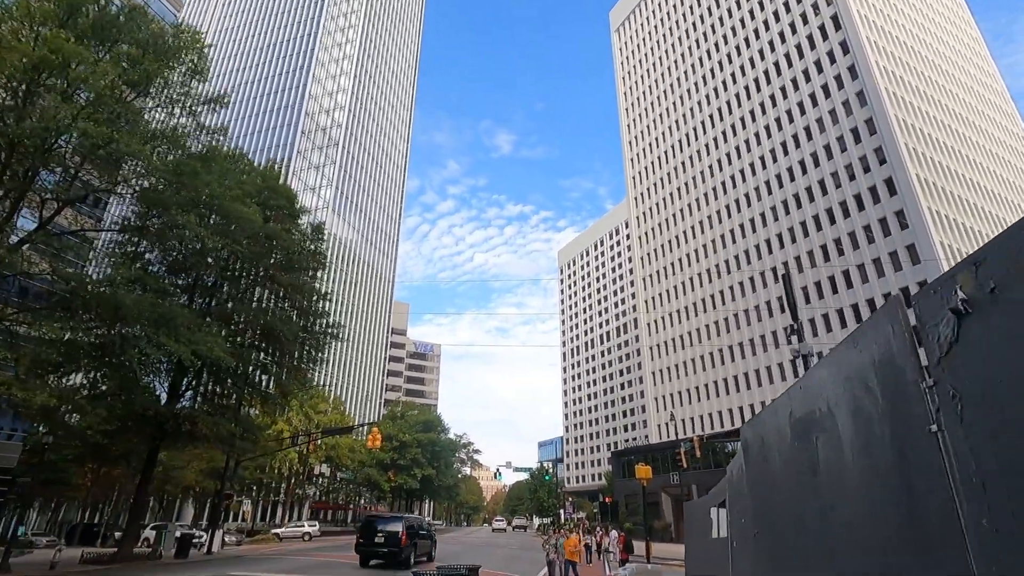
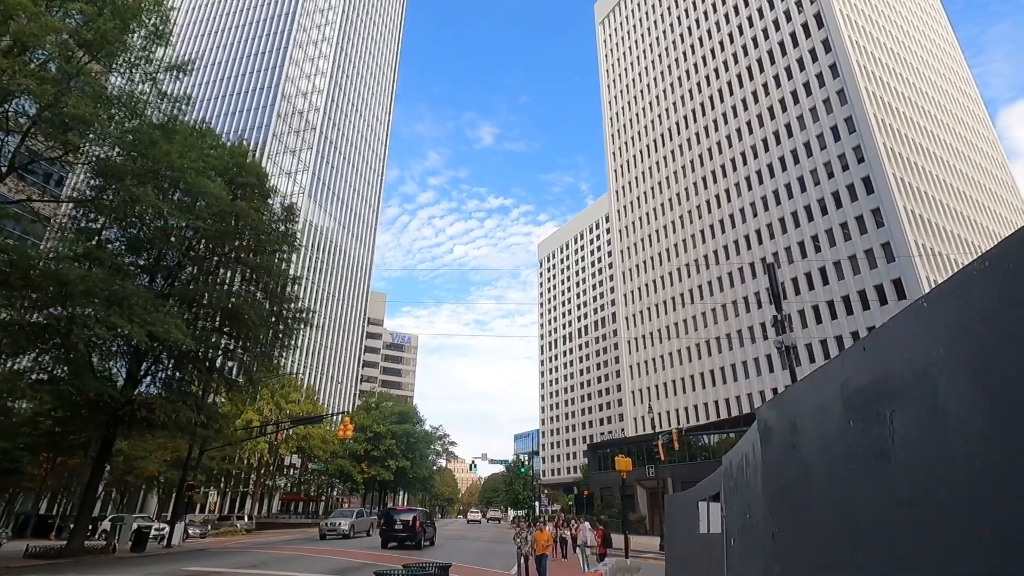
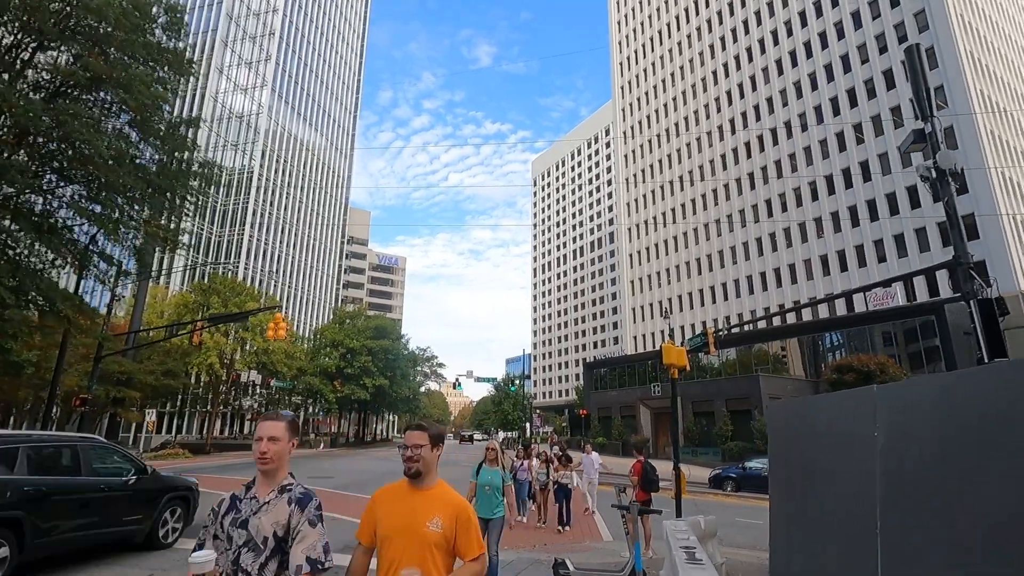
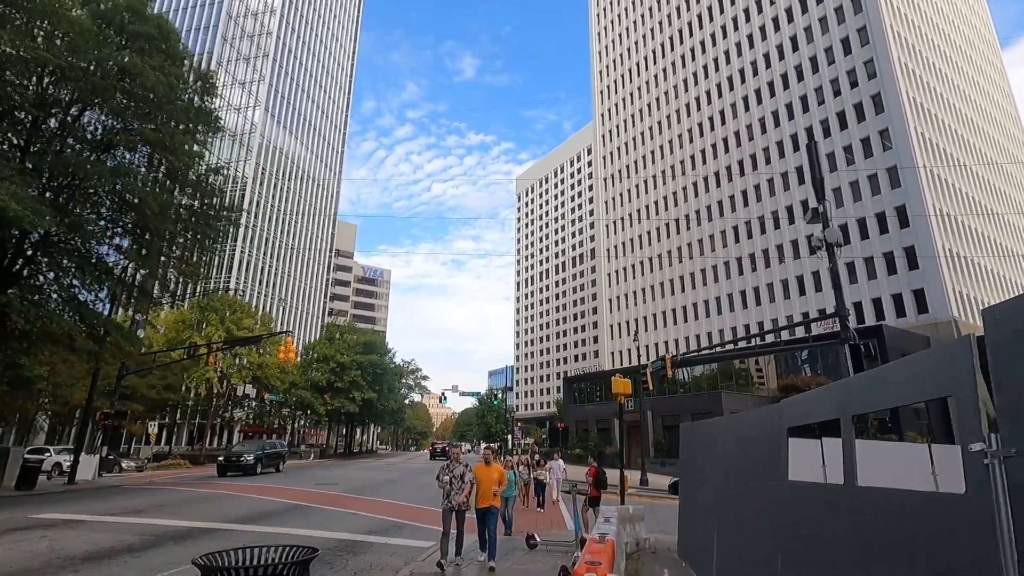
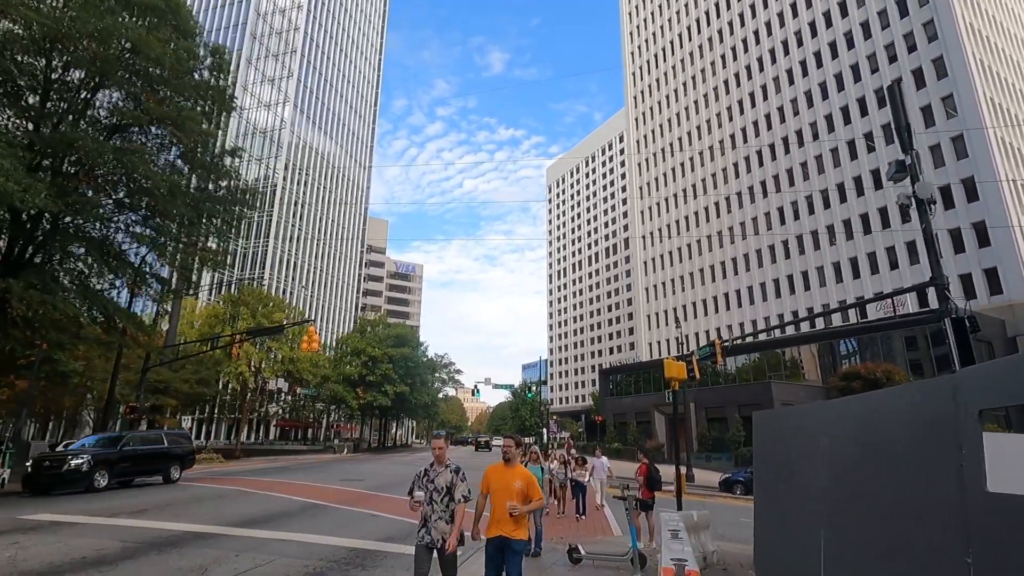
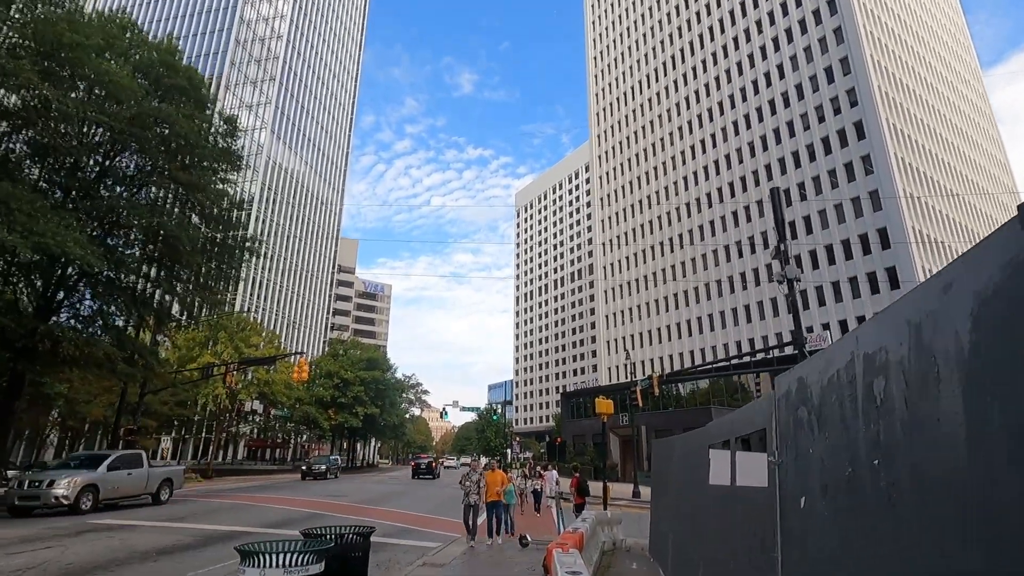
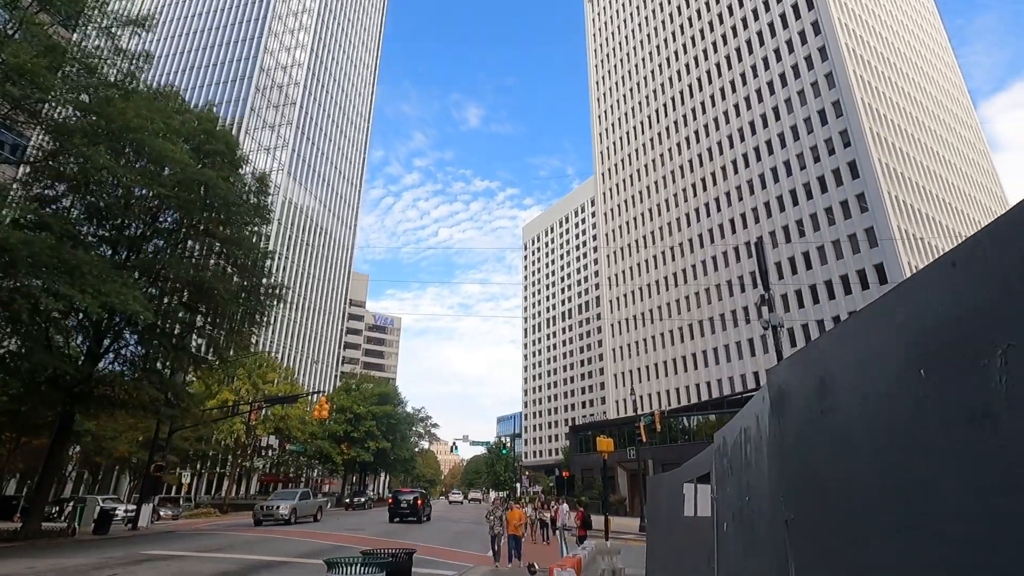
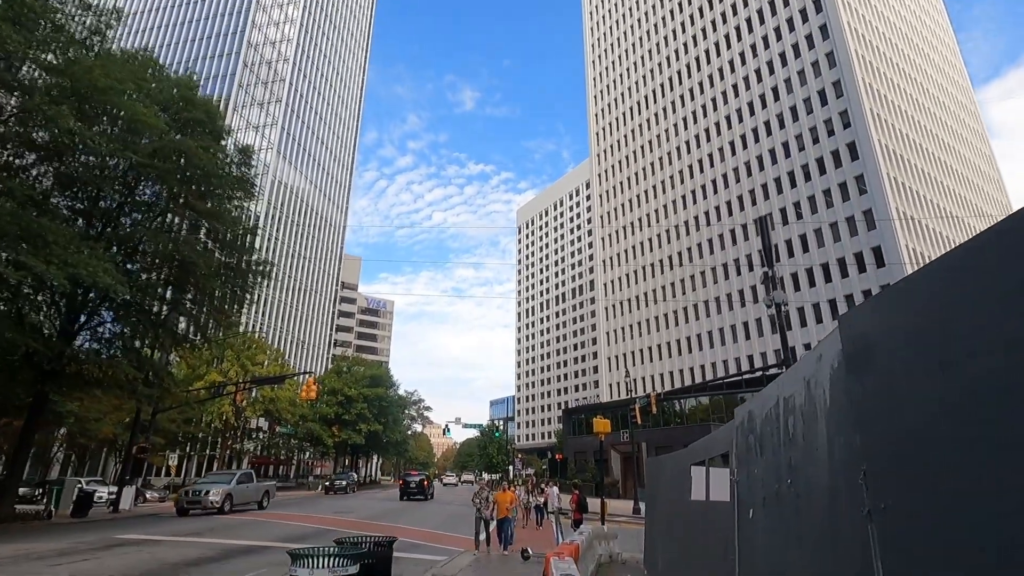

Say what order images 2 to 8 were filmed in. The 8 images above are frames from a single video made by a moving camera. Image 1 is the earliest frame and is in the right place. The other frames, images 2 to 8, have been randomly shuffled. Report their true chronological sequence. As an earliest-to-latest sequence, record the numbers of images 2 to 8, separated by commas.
2, 7, 8, 6, 4, 5, 3
